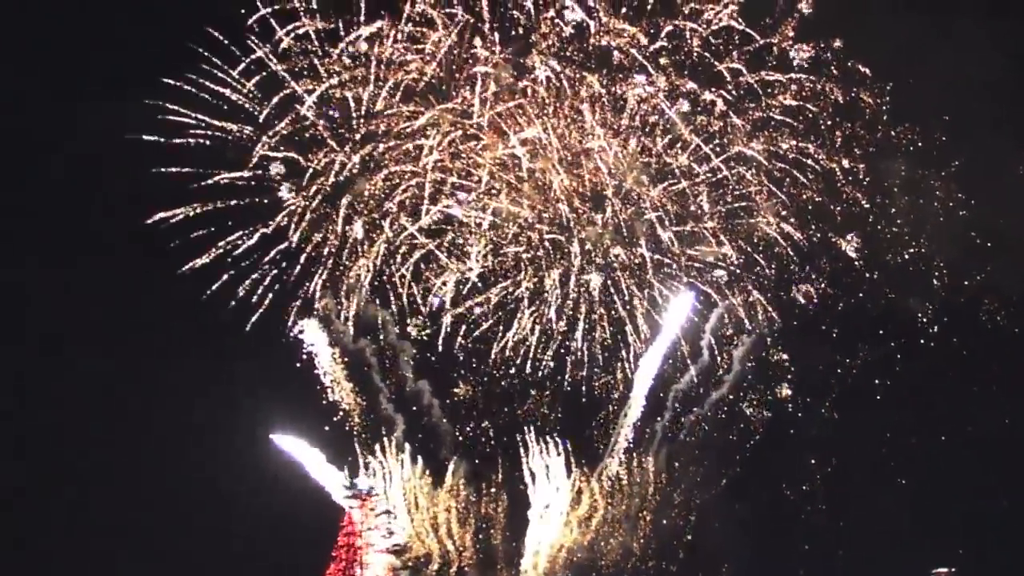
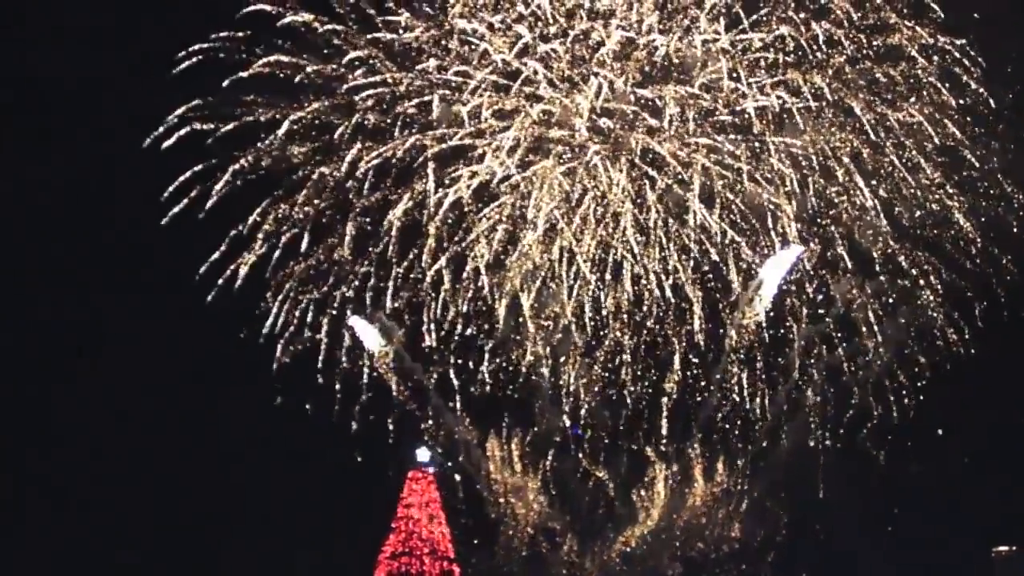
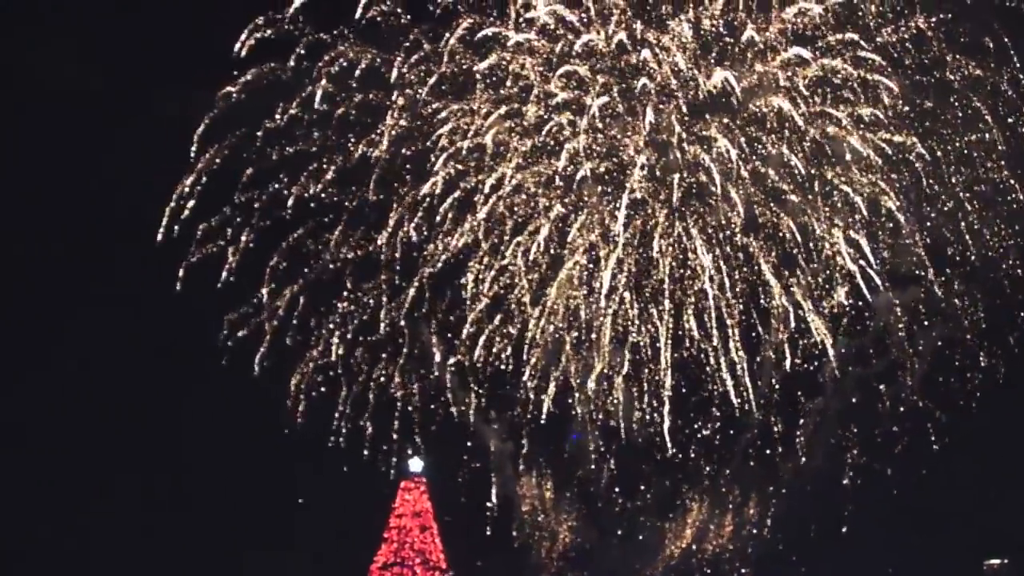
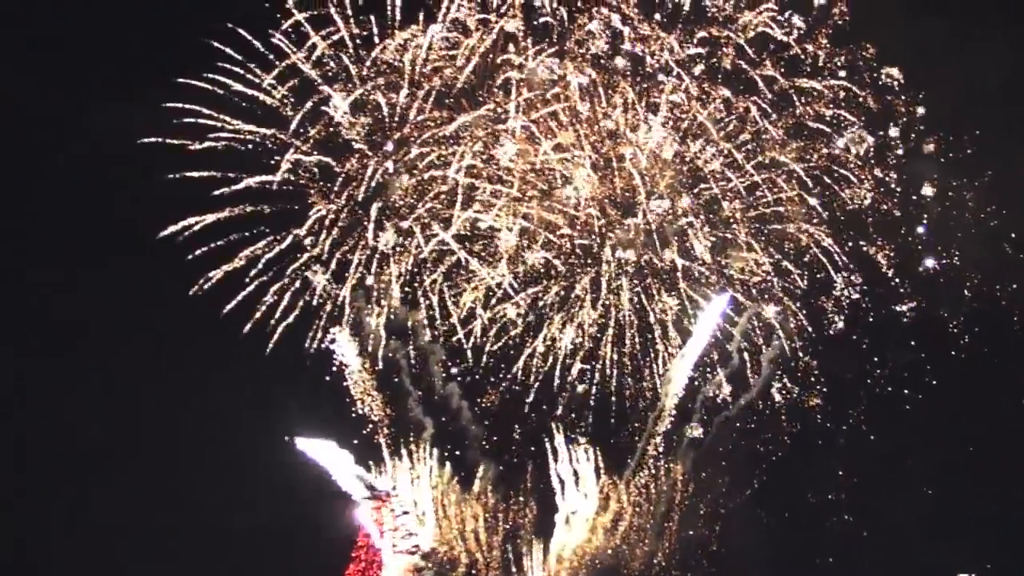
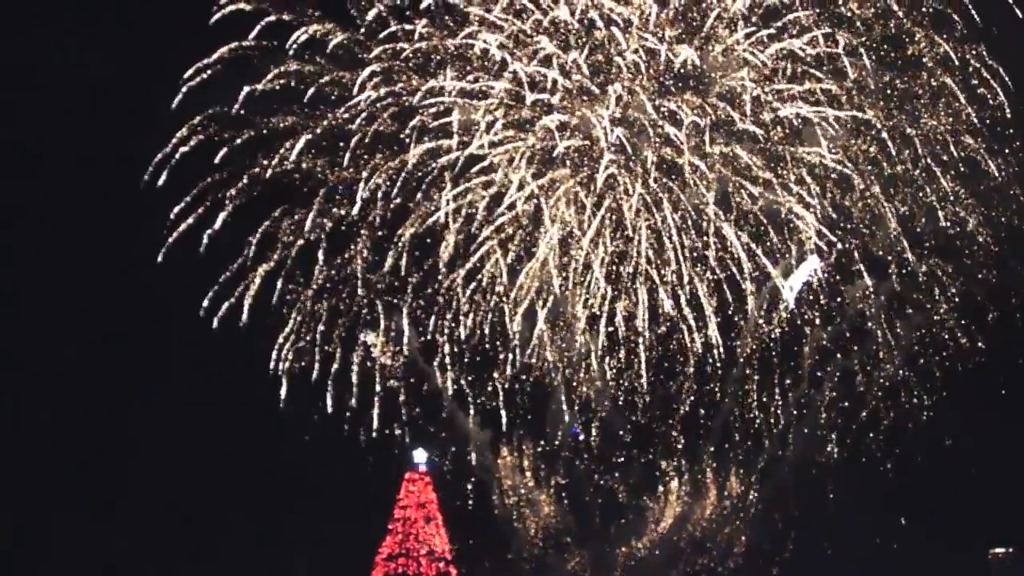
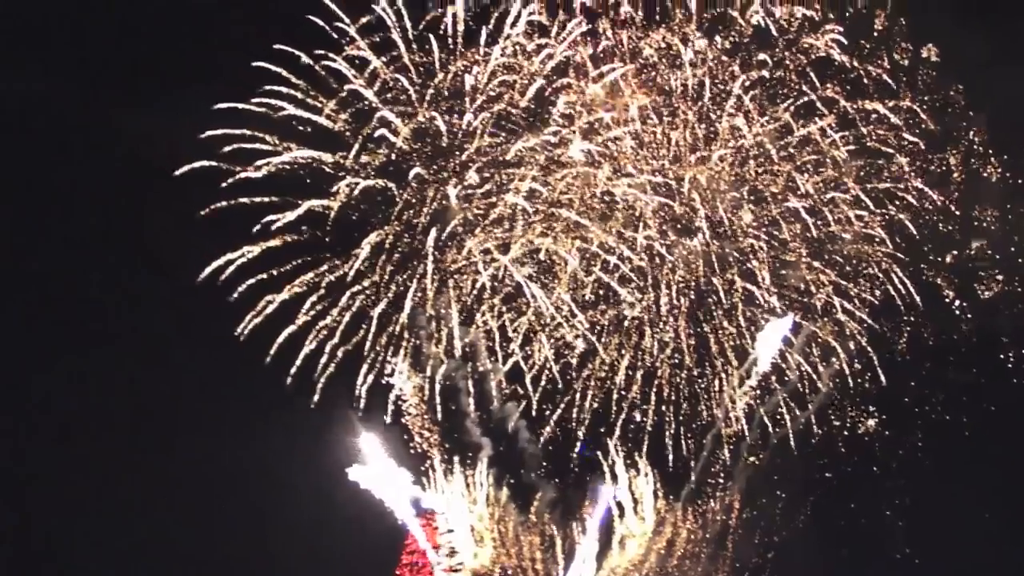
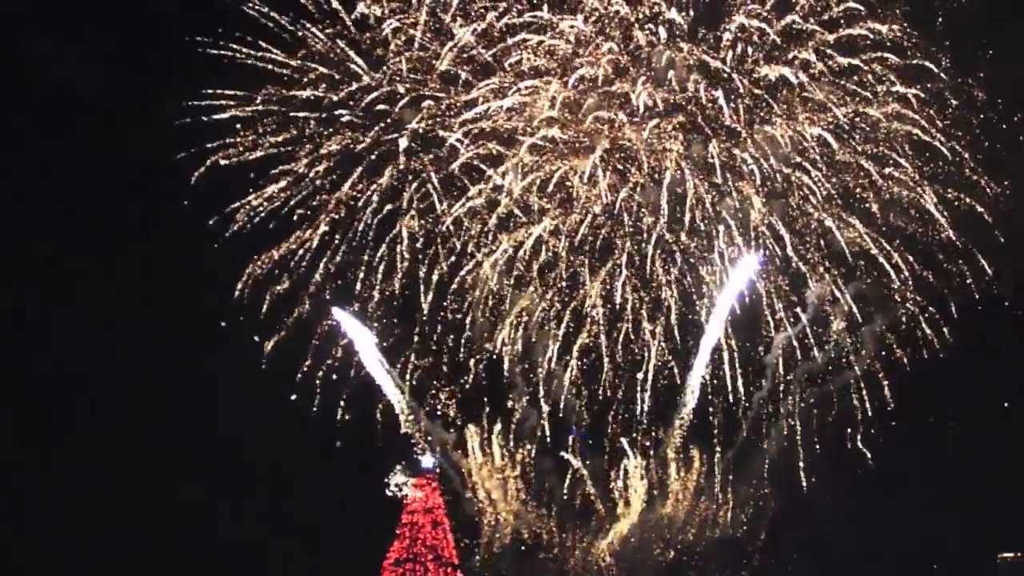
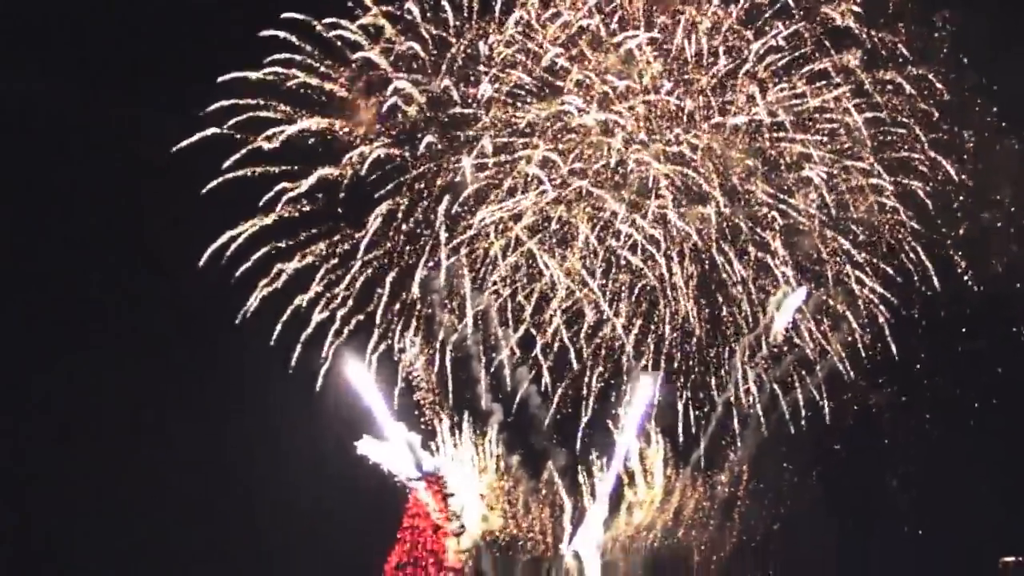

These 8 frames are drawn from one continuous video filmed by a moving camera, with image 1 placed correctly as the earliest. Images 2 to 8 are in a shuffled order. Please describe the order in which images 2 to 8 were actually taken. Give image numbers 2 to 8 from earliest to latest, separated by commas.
4, 6, 8, 7, 2, 5, 3
